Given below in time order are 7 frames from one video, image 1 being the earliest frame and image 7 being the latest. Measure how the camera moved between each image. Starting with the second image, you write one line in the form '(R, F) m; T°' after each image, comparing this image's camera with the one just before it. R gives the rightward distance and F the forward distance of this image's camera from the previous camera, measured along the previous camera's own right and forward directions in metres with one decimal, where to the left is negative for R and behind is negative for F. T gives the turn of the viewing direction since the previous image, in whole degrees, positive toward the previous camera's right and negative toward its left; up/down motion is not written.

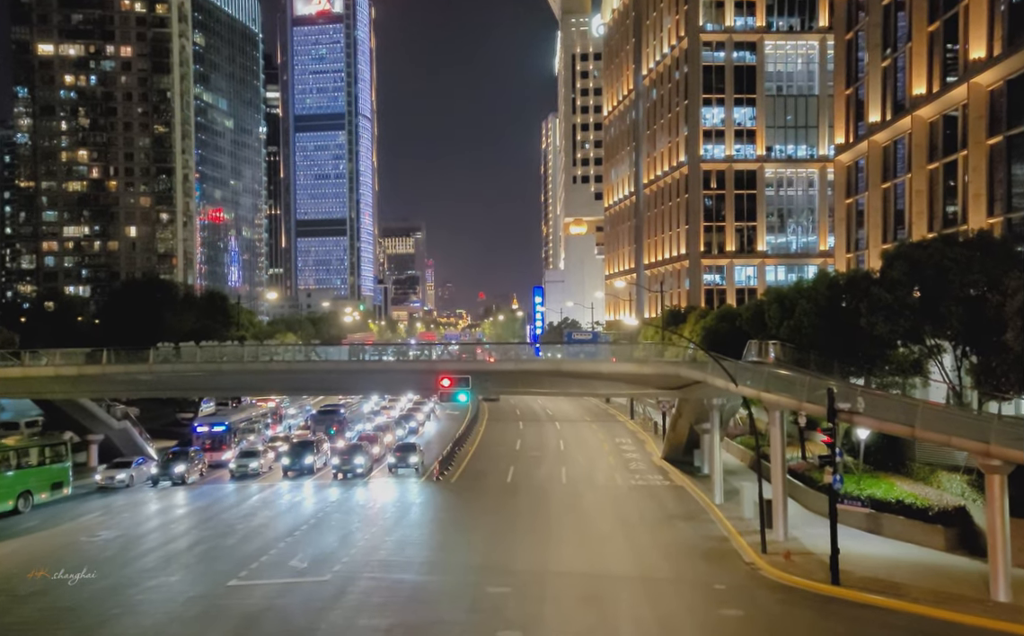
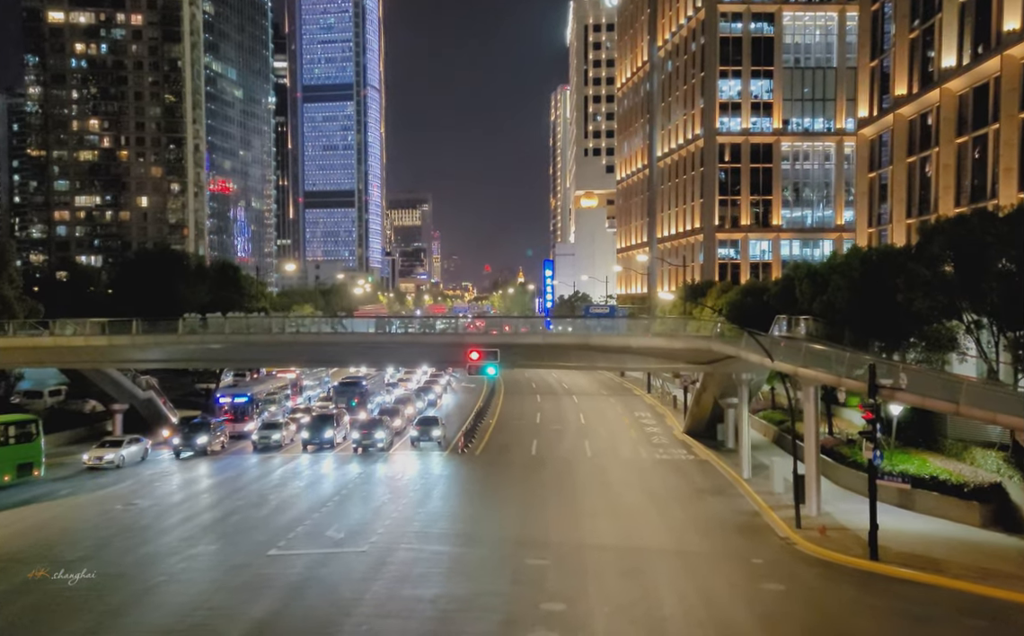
(-0.8, +0.1) m; 0°
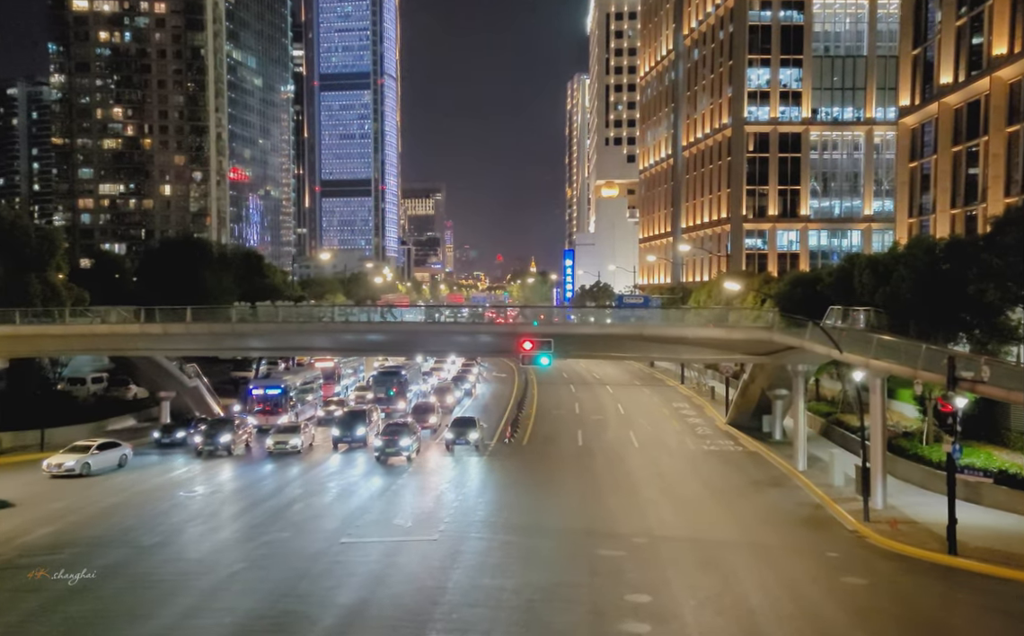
(-1.5, +0.1) m; -1°
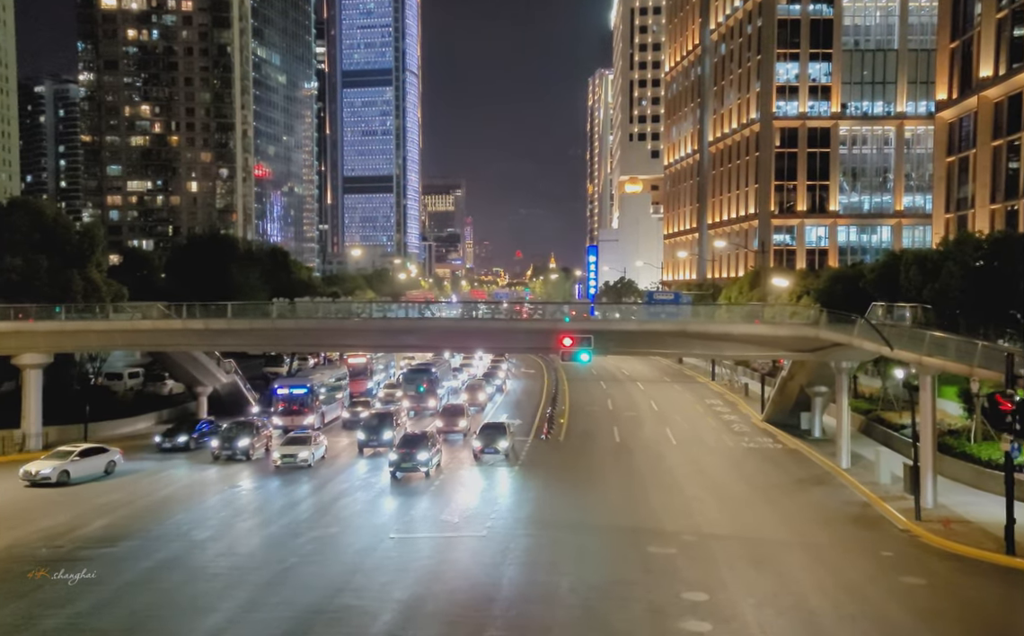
(-0.7, +0.1) m; -1°
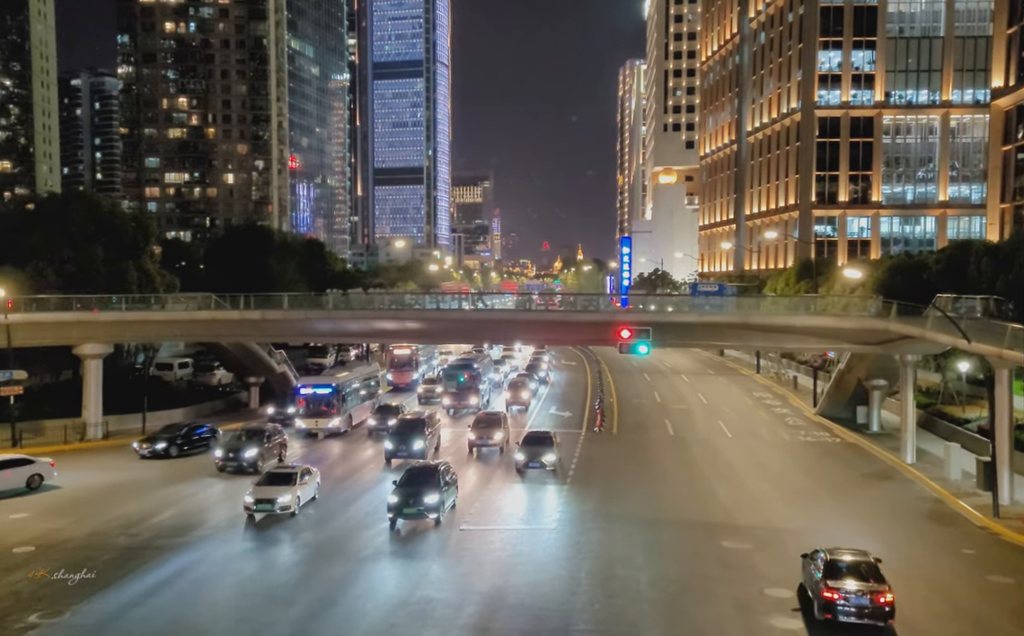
(-1.1, +0.3) m; -2°
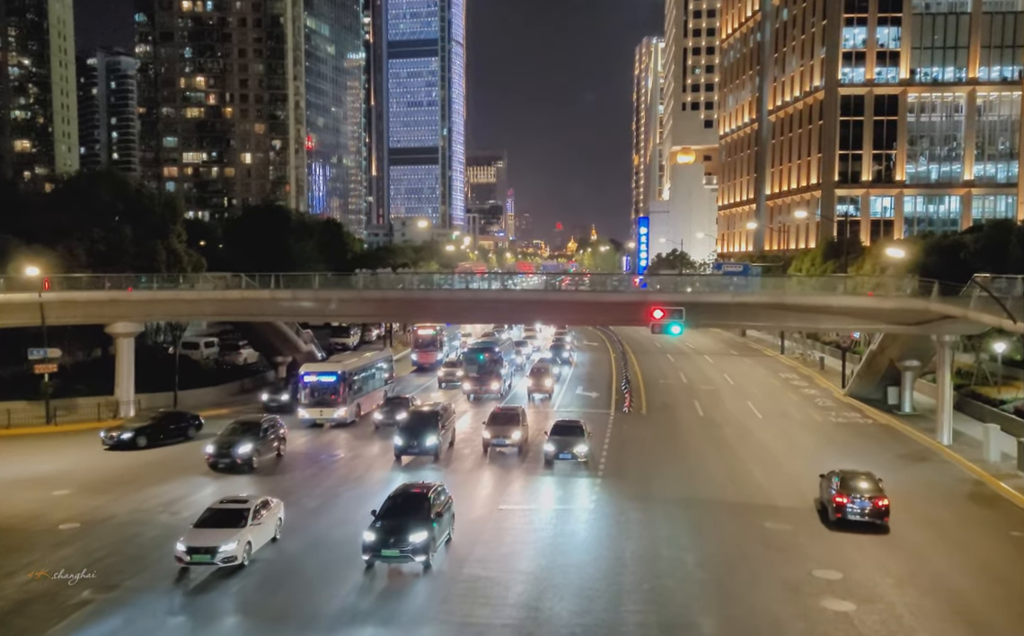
(-0.6, +0.2) m; -1°
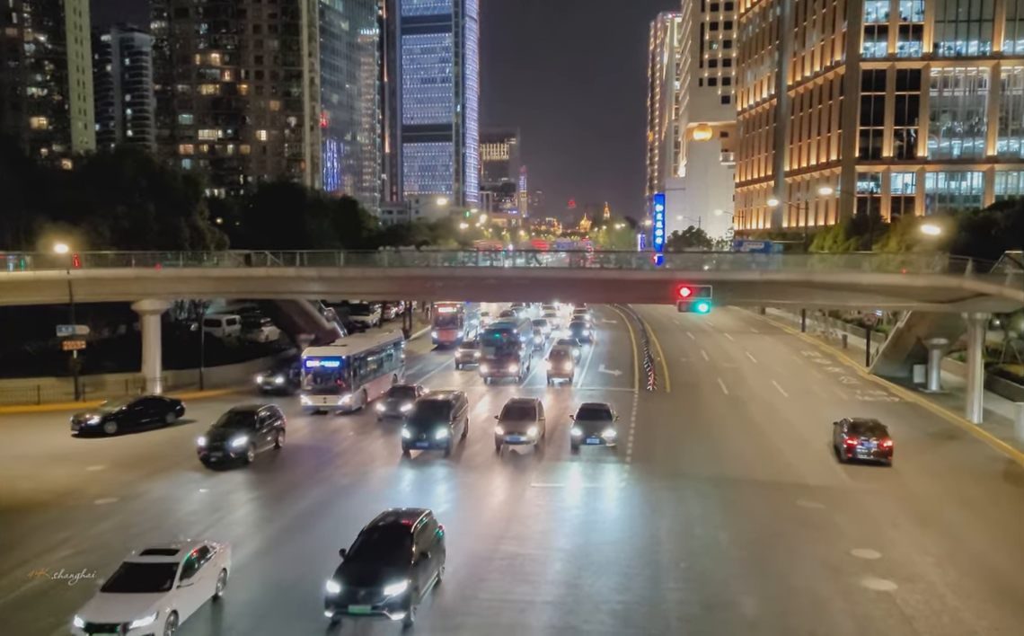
(-0.5, +0.1) m; -1°
